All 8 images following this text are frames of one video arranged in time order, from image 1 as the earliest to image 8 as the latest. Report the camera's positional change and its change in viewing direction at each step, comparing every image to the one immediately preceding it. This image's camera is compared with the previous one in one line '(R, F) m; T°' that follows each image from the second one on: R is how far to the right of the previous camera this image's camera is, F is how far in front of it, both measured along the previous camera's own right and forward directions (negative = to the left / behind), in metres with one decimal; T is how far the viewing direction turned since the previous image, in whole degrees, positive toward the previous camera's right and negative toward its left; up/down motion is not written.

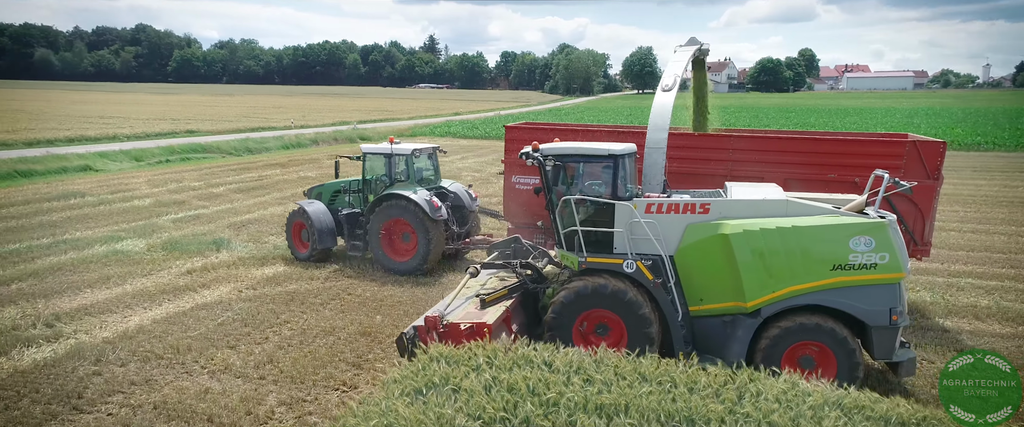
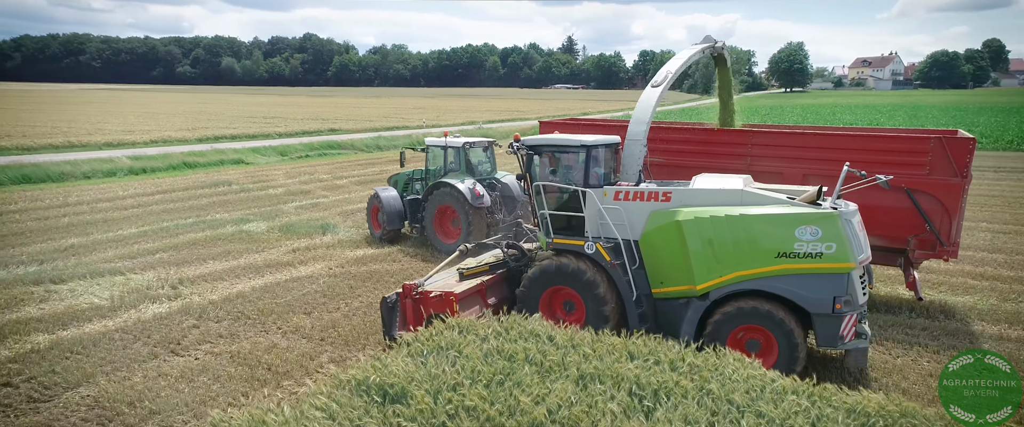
(+0.9, -0.3) m; -12°
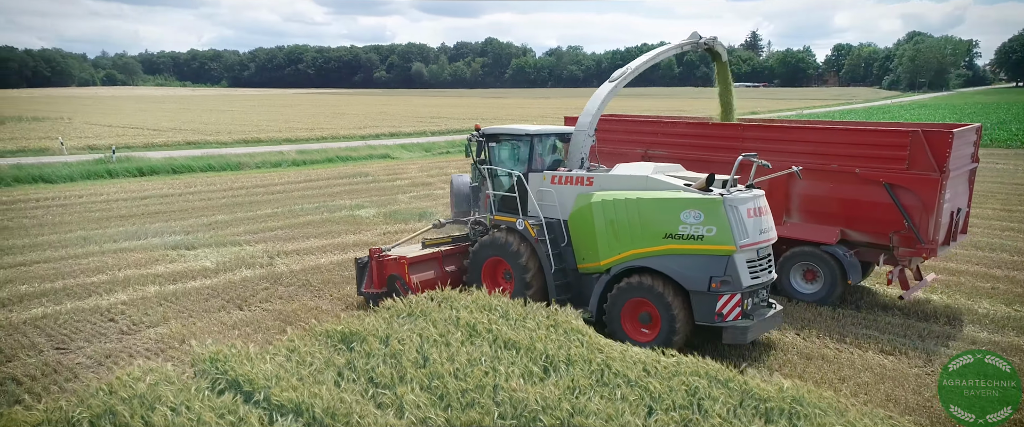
(+1.5, -0.2) m; -14°
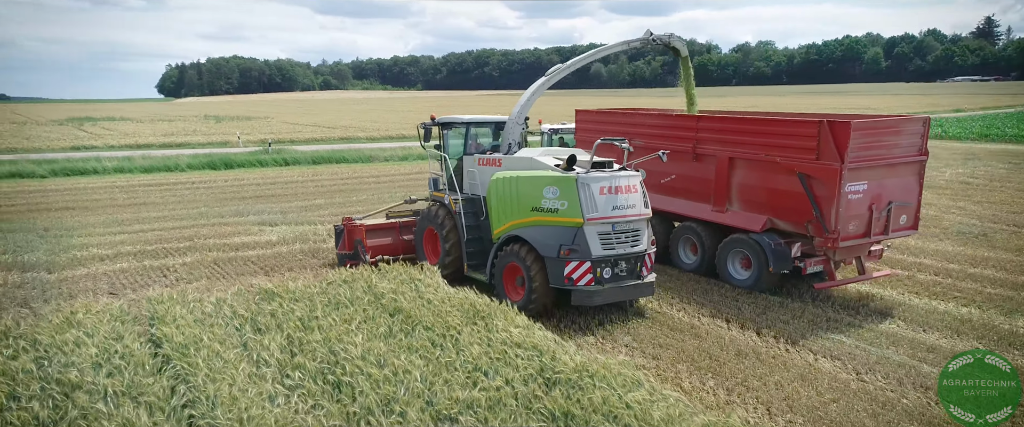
(+1.9, -0.1) m; -14°
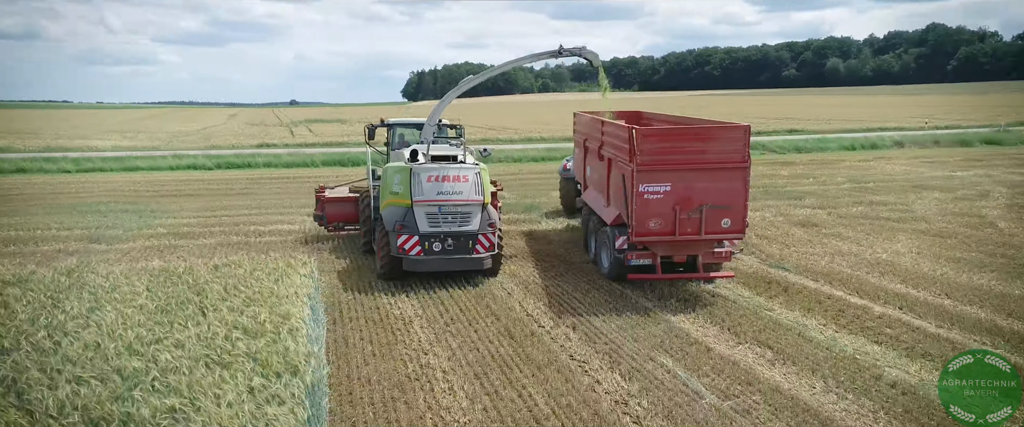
(+2.9, +0.4) m; -15°
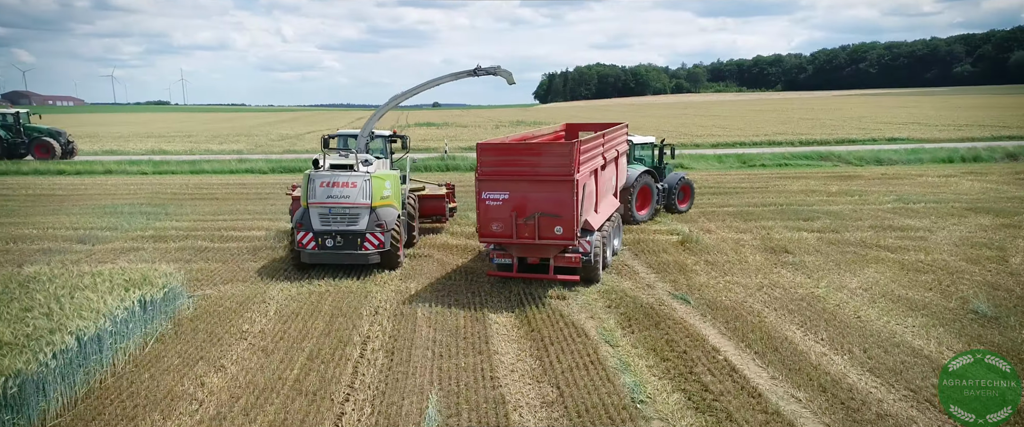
(+2.8, +0.3) m; -9°
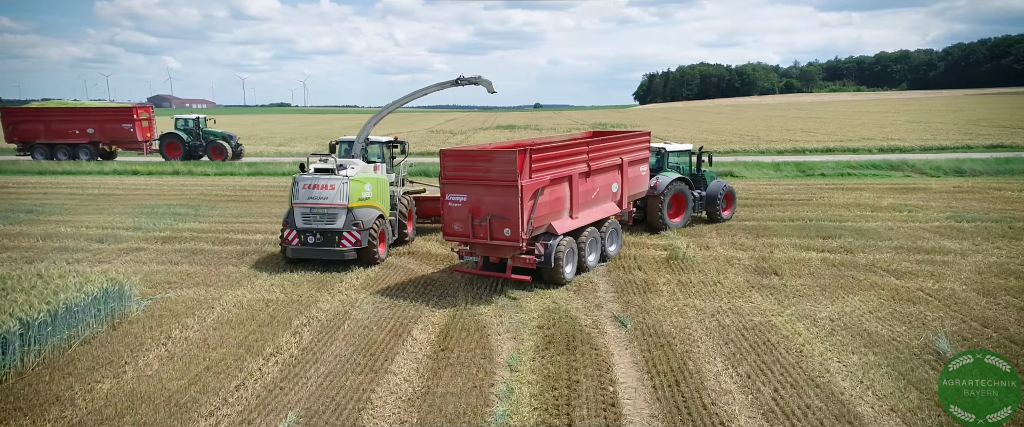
(+1.8, +0.2) m; -7°
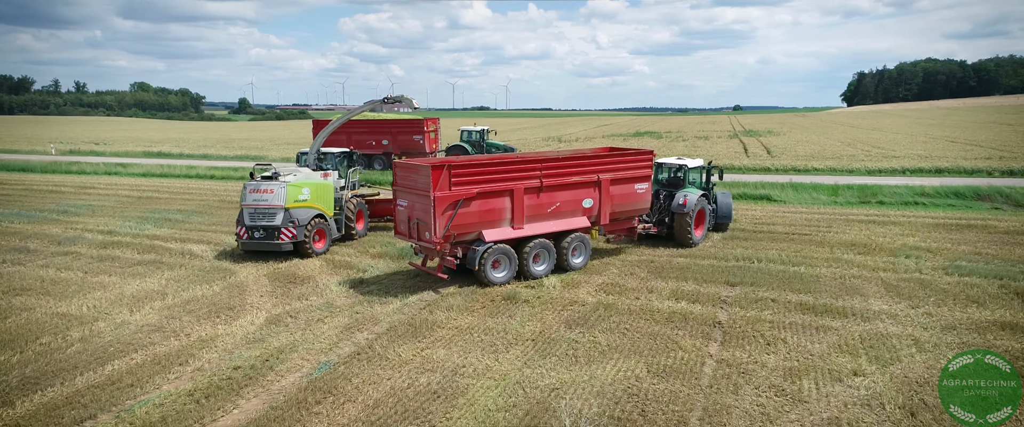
(+5.1, +1.0) m; -13°
